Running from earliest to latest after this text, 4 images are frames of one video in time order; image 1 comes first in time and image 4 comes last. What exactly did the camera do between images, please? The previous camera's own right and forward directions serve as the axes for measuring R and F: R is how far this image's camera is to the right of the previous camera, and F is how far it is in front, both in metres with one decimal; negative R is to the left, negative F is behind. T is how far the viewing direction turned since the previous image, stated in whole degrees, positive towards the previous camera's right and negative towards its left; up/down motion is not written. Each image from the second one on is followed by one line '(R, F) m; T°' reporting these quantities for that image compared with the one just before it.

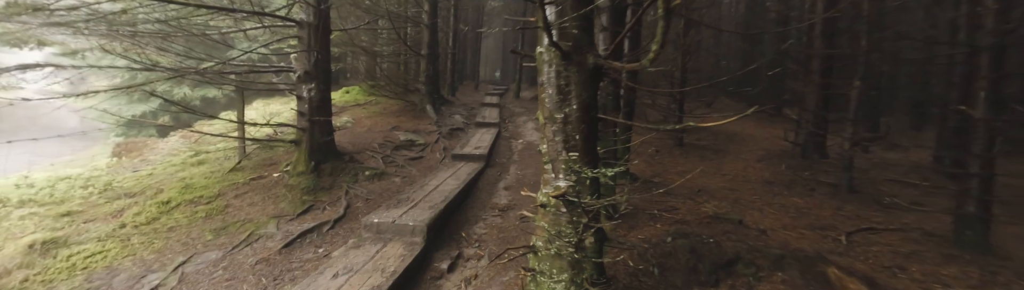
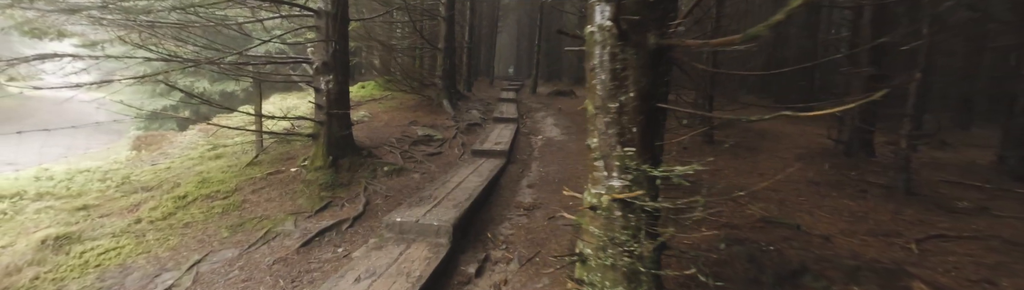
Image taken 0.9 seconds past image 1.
(-0.2, +0.3) m; -2°
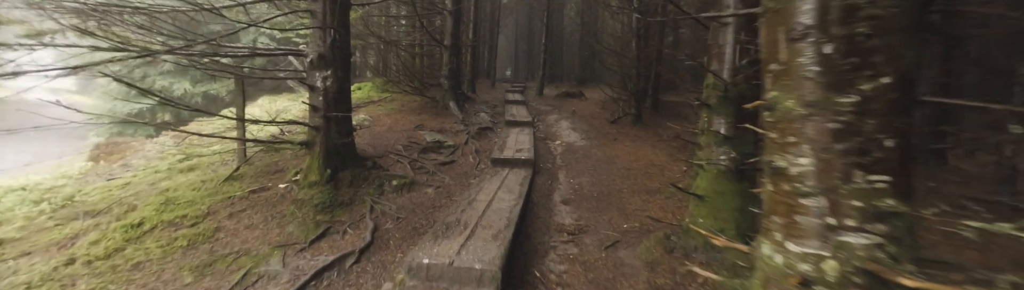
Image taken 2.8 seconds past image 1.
(-0.6, +1.0) m; +1°
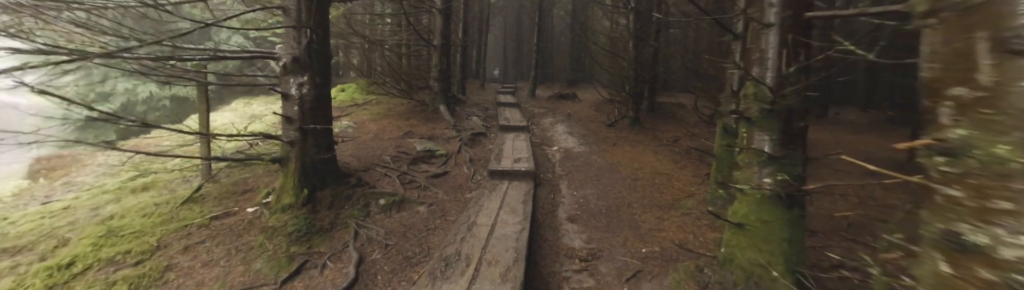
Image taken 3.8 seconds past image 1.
(-0.2, +0.5) m; +2°
